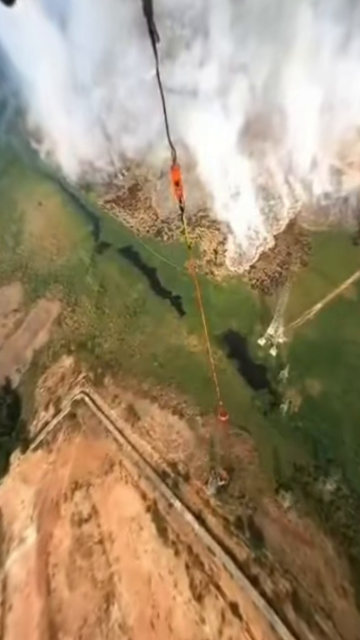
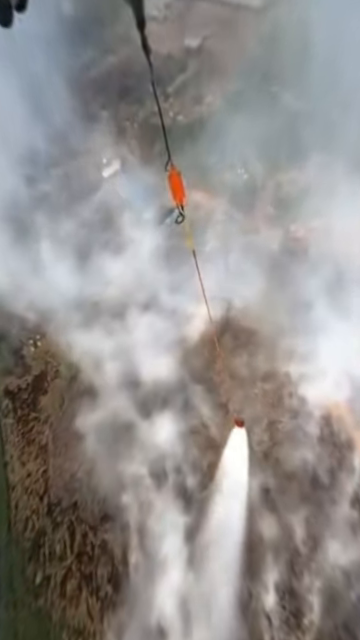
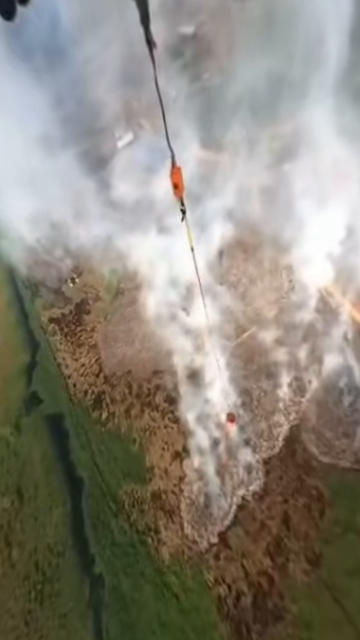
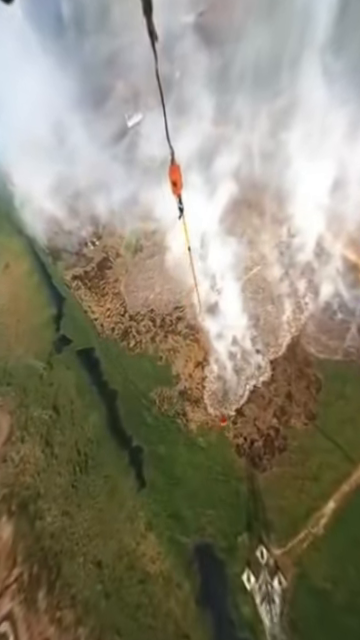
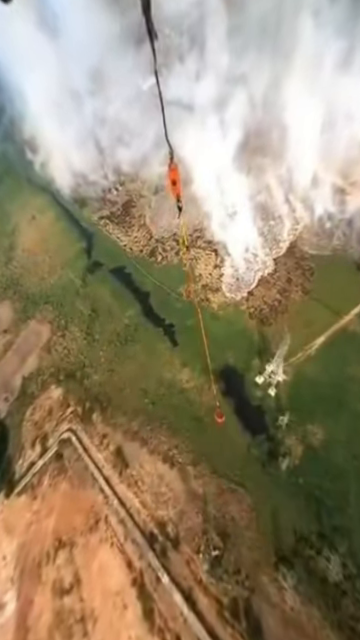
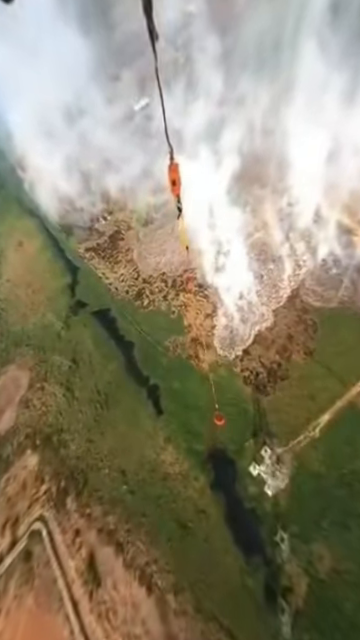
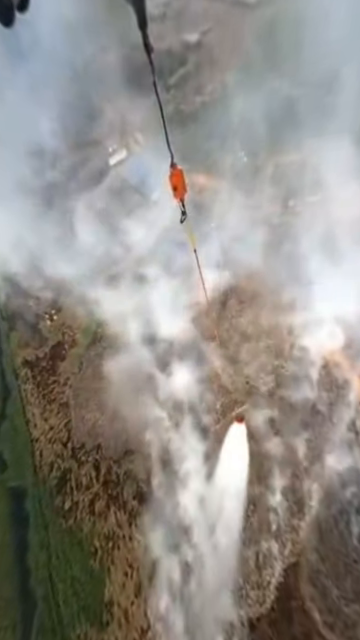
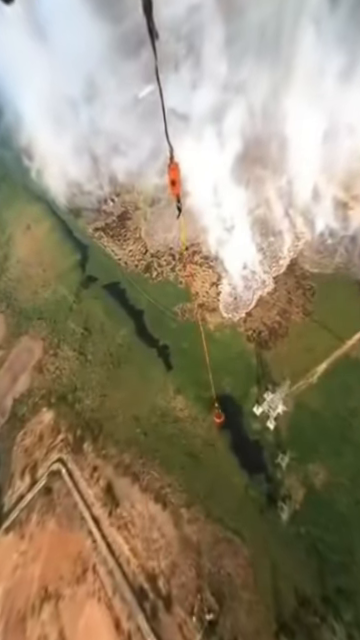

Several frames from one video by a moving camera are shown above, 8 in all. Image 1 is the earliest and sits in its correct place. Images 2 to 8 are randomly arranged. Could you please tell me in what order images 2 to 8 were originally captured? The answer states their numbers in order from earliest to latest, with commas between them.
5, 8, 6, 4, 3, 7, 2
